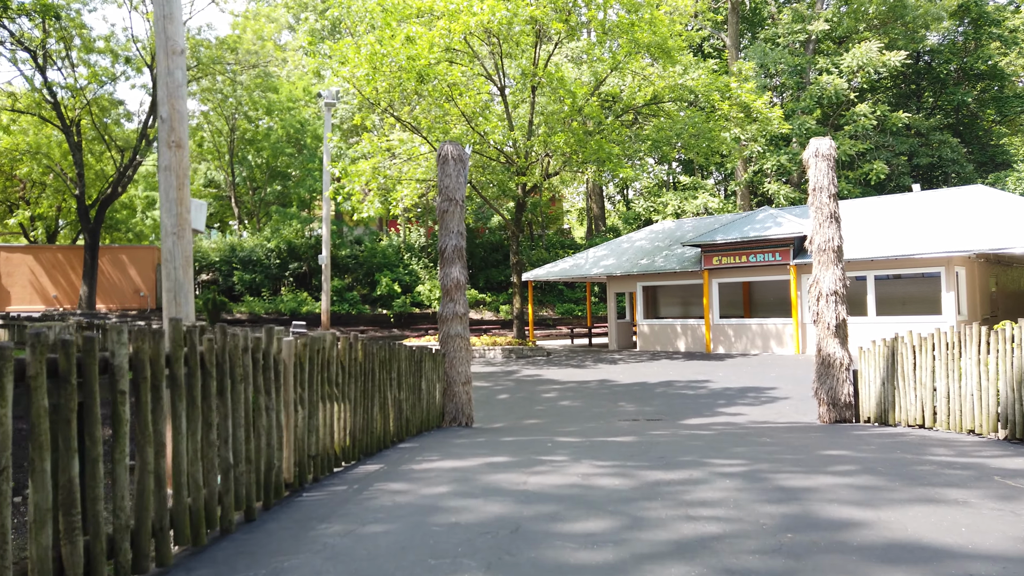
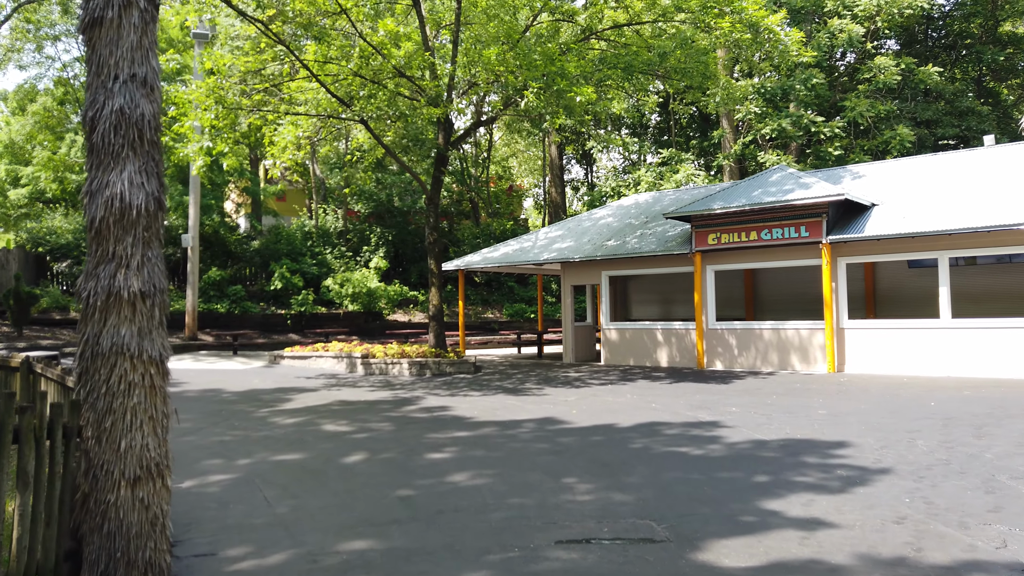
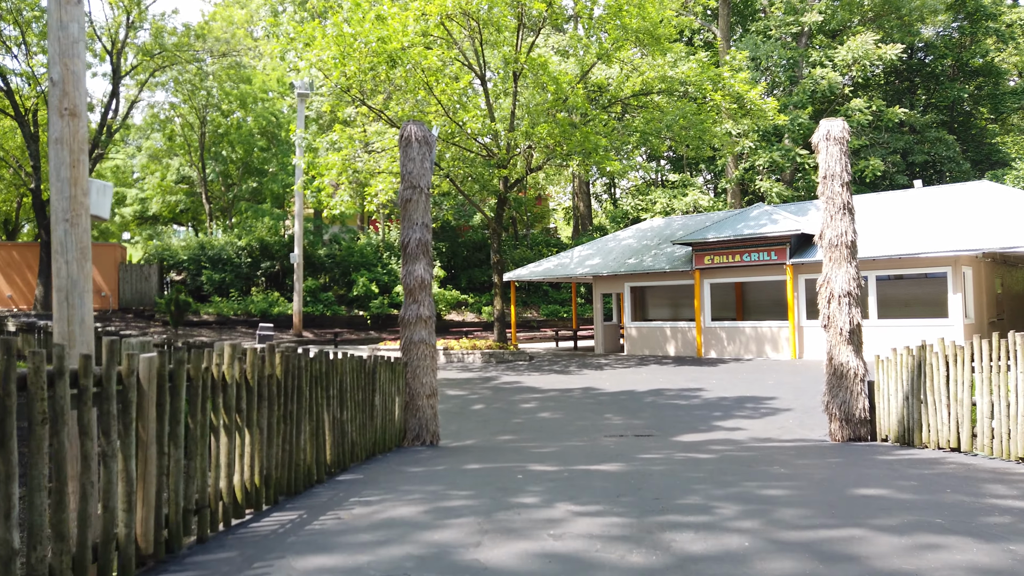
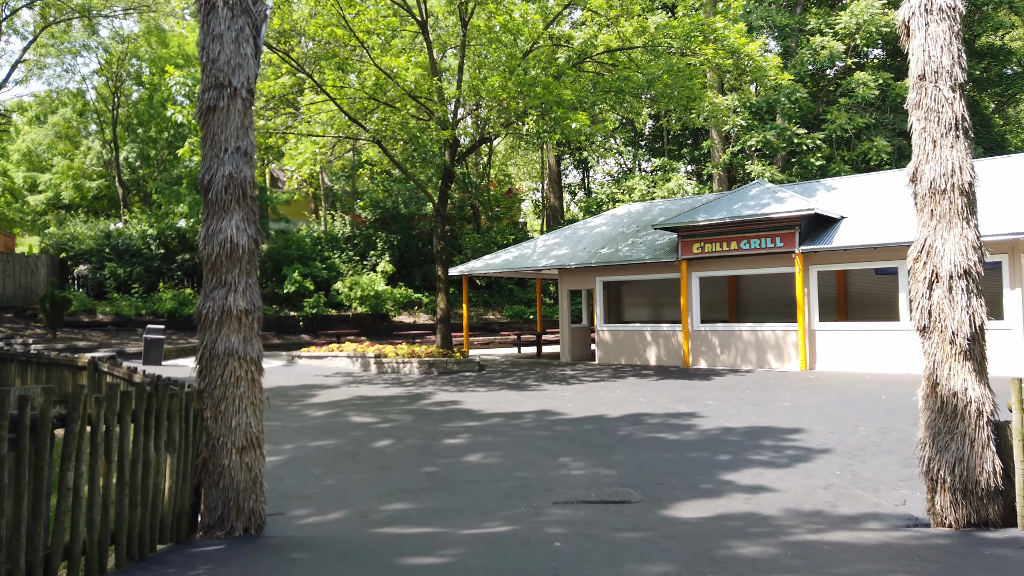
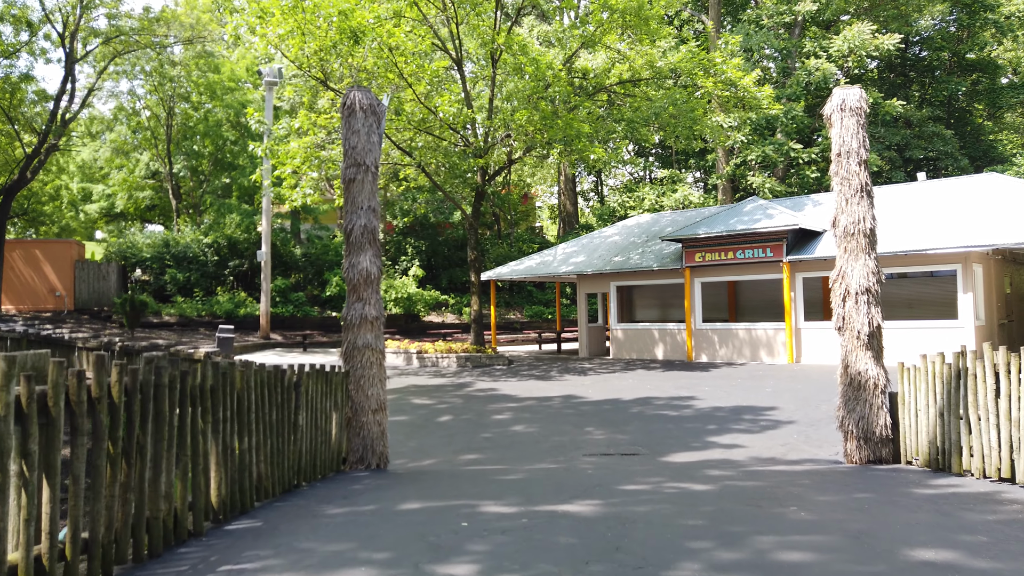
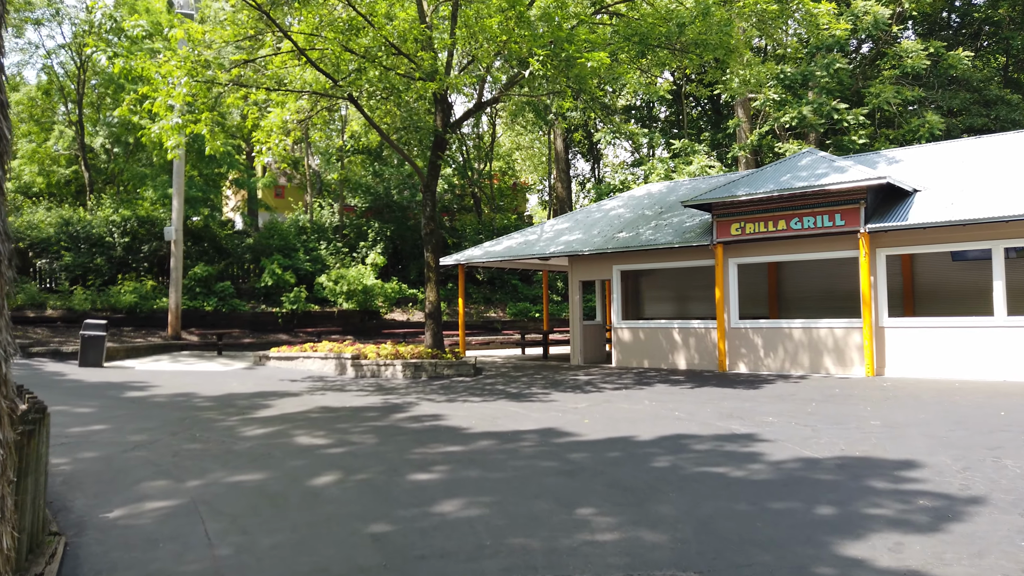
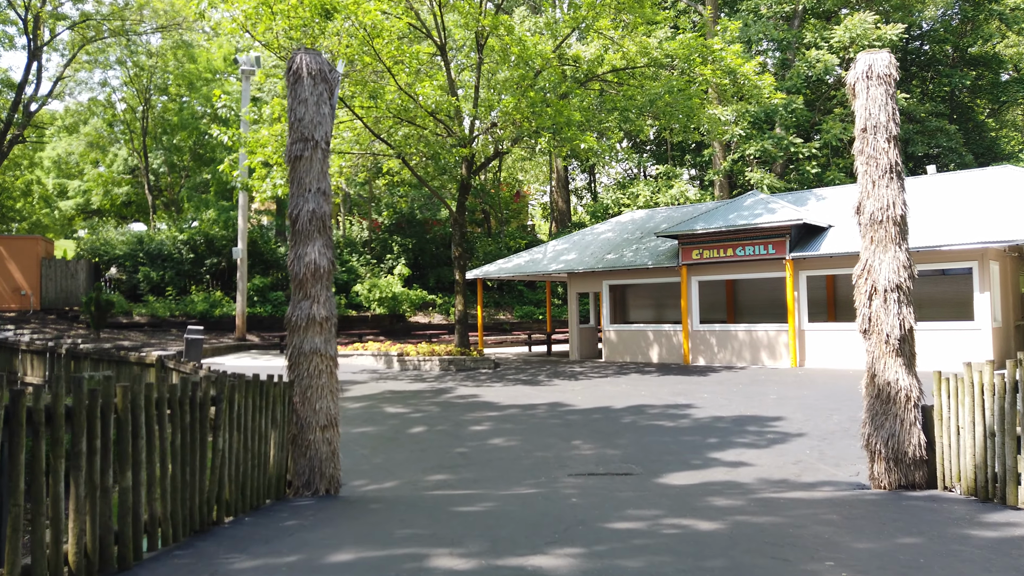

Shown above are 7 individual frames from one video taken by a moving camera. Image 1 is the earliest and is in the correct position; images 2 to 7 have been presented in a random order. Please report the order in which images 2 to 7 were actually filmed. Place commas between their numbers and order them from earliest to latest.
3, 5, 7, 4, 2, 6
